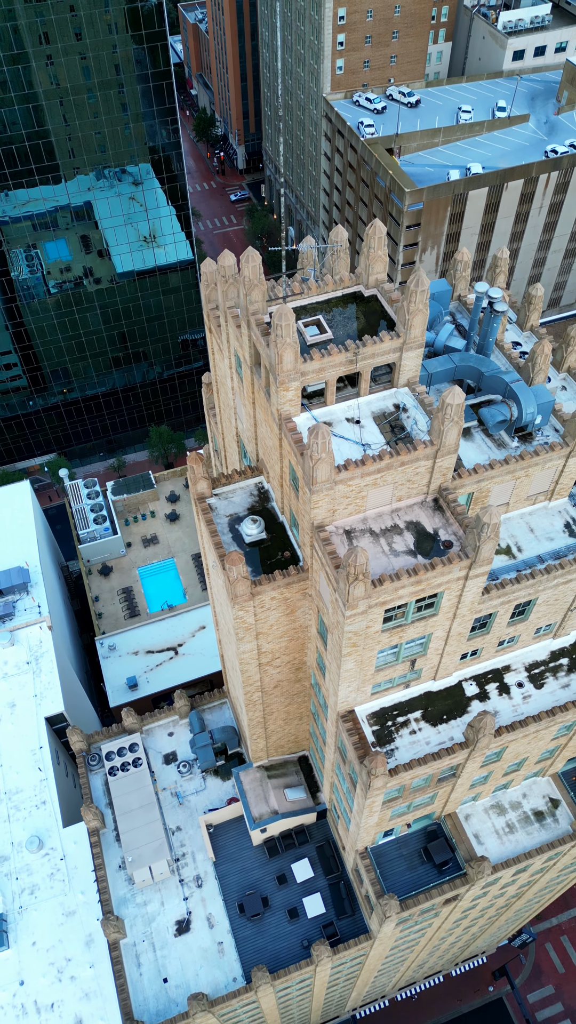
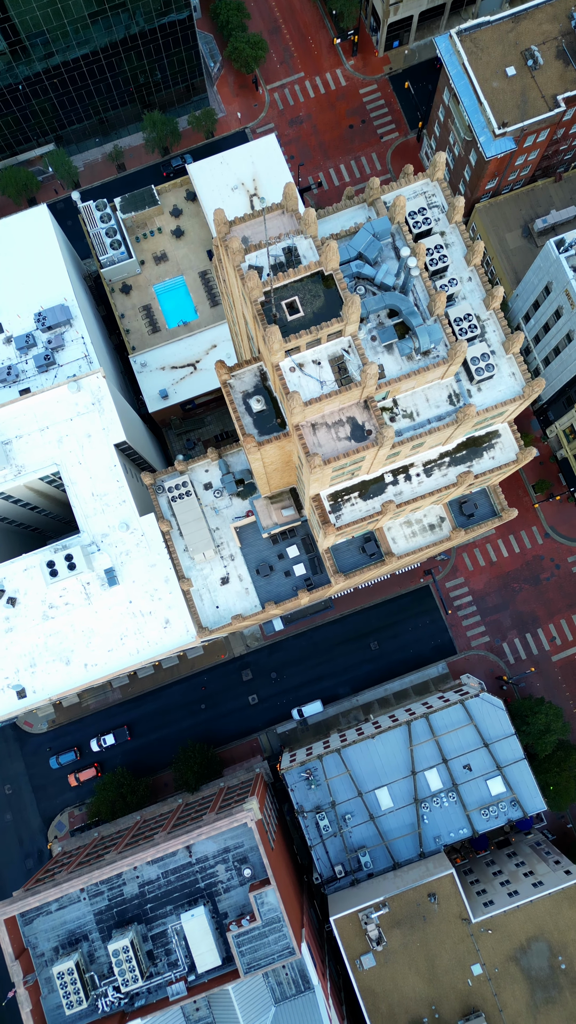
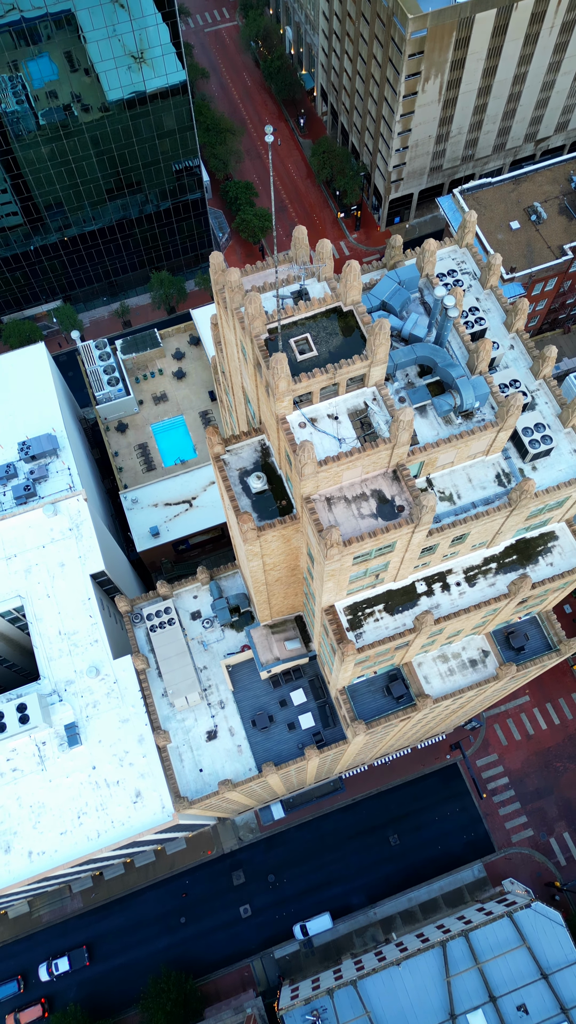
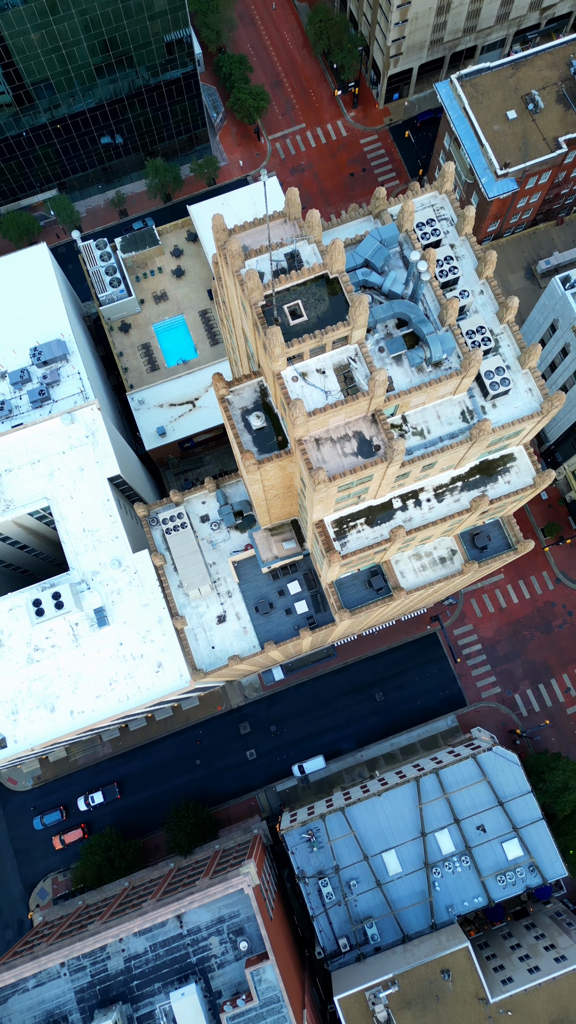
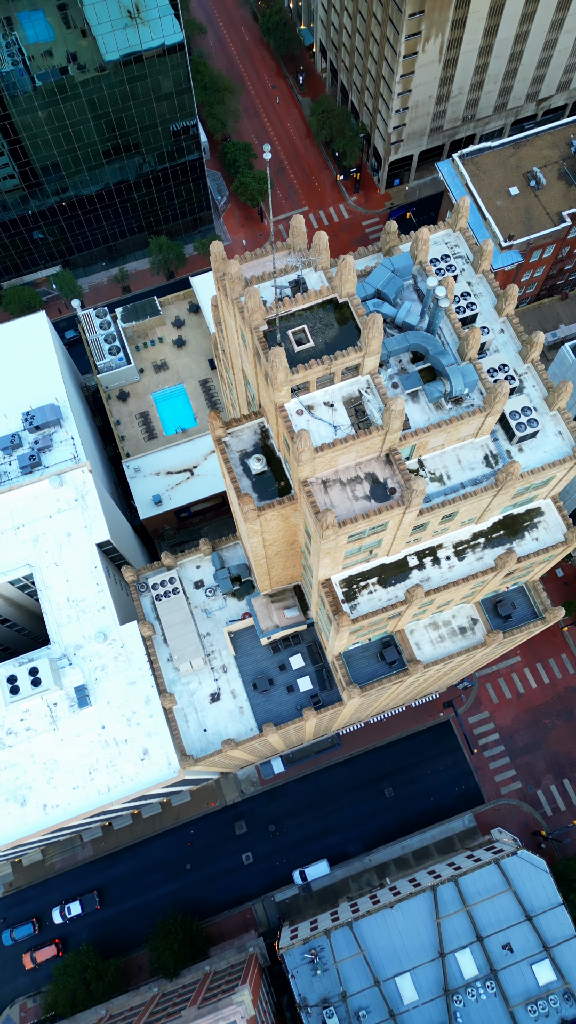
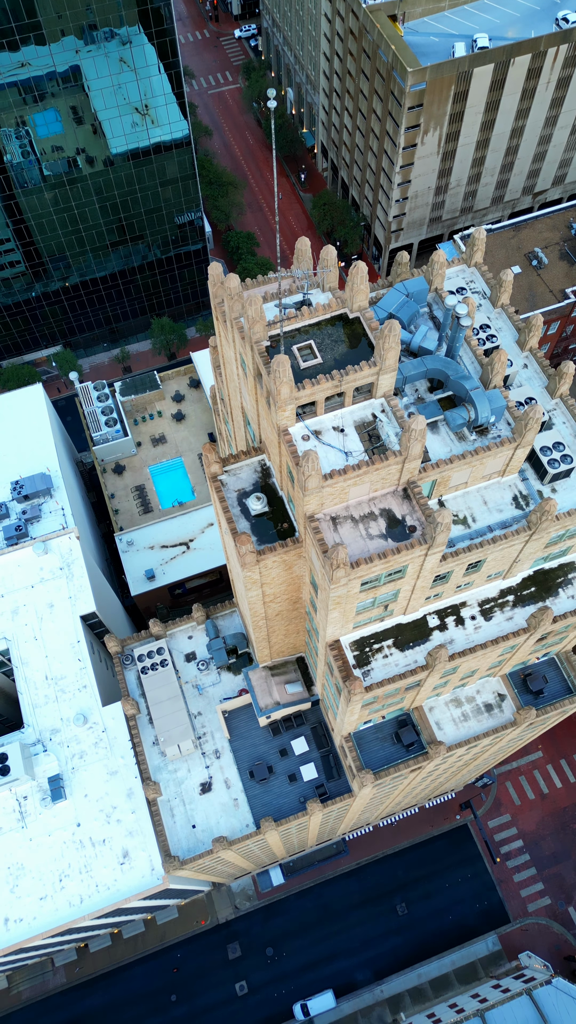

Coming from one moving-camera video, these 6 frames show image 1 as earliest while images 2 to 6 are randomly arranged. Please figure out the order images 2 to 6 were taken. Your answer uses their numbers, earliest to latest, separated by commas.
6, 3, 5, 4, 2
